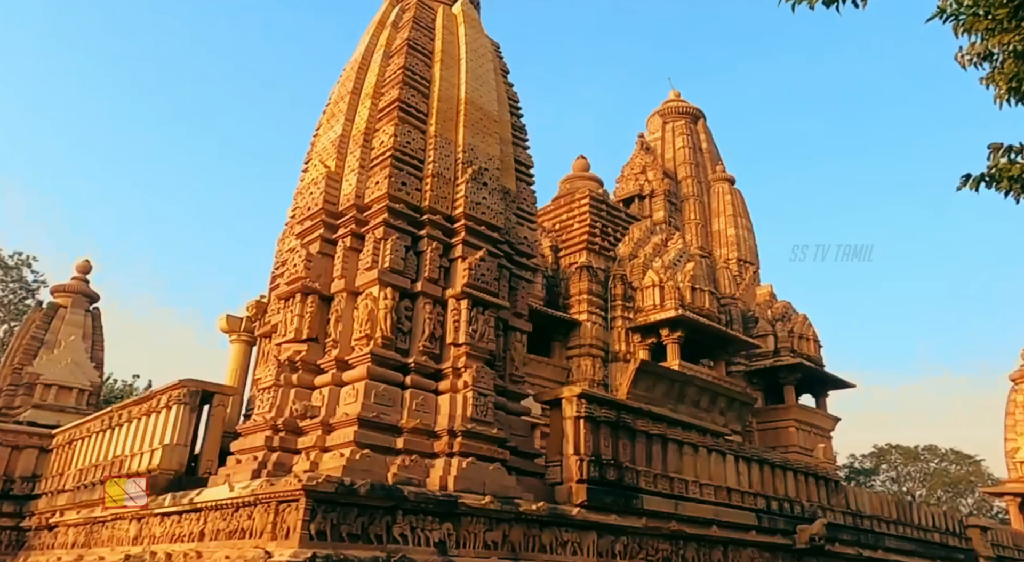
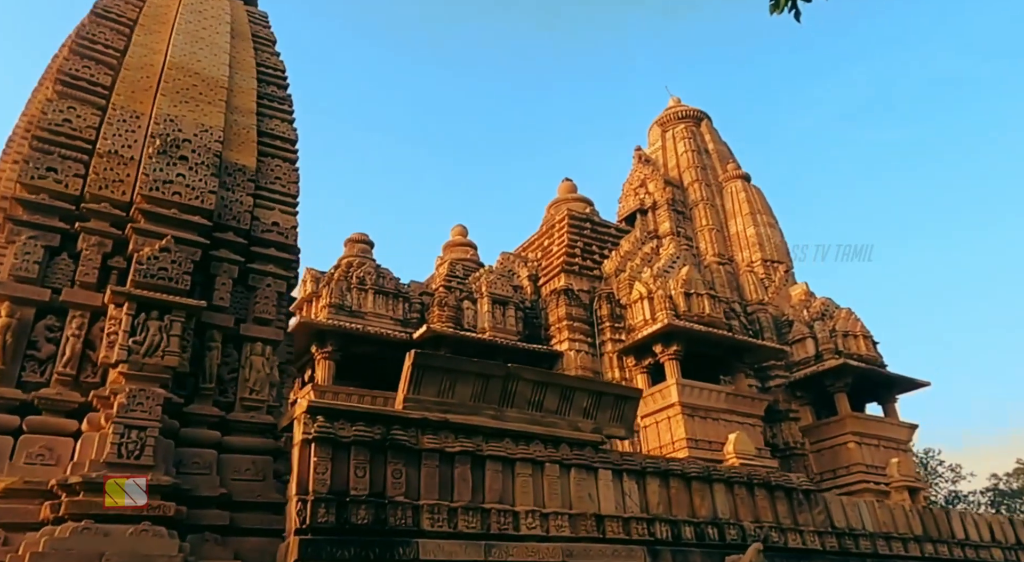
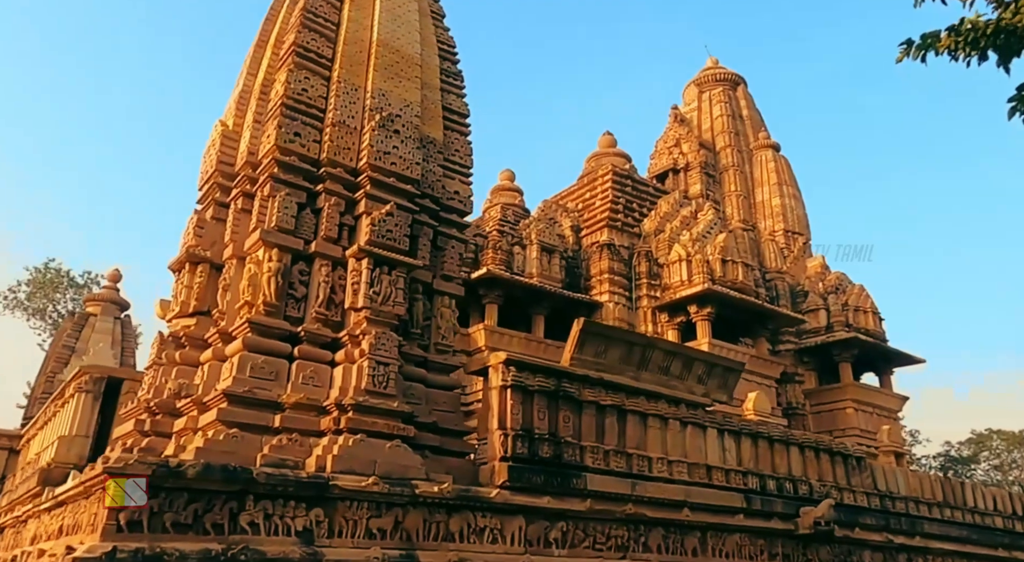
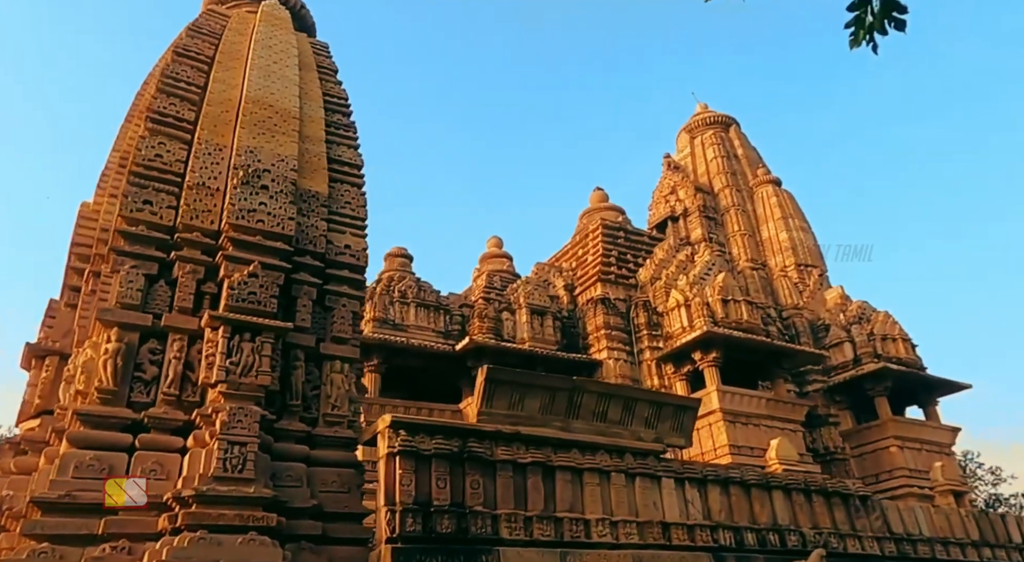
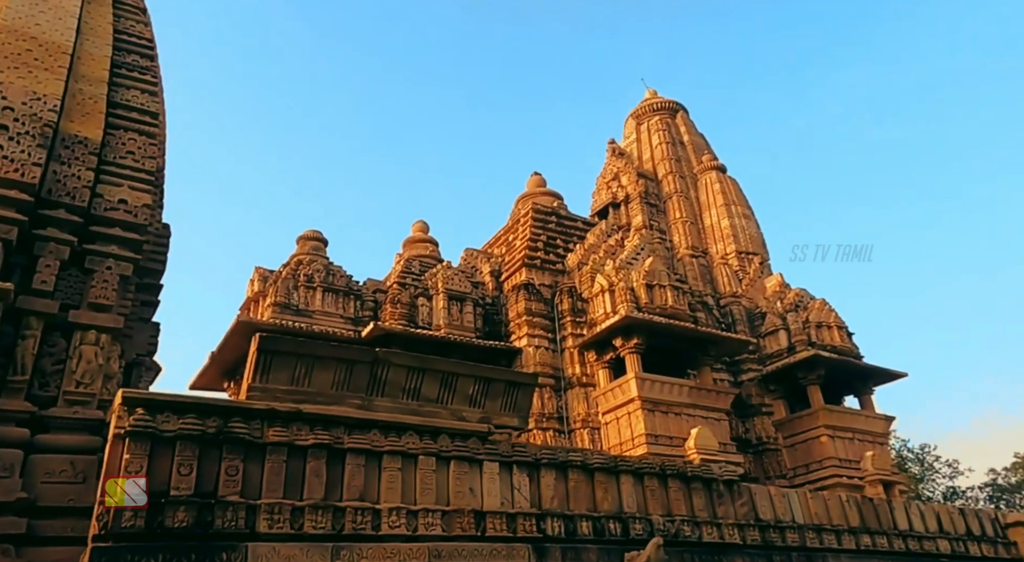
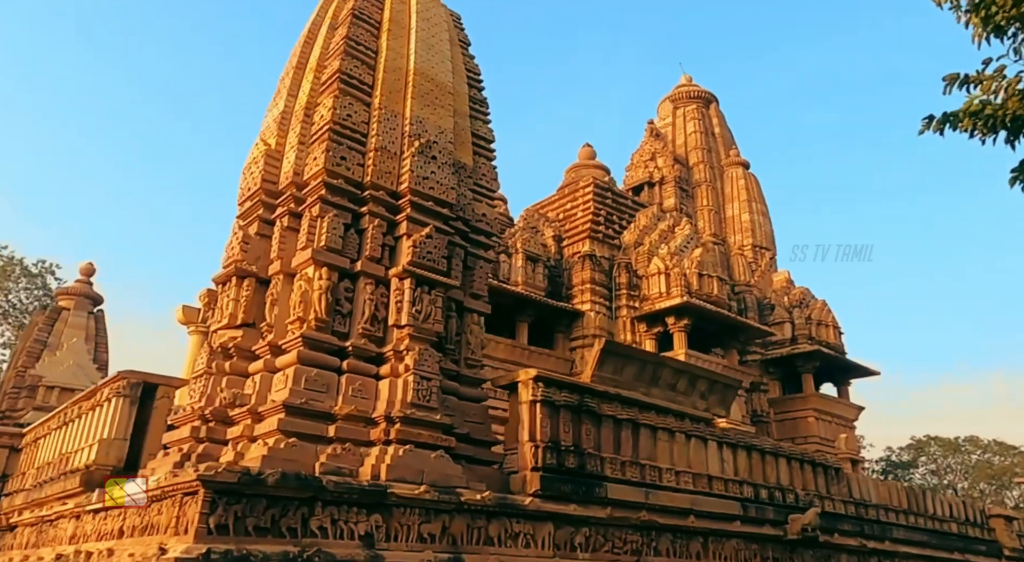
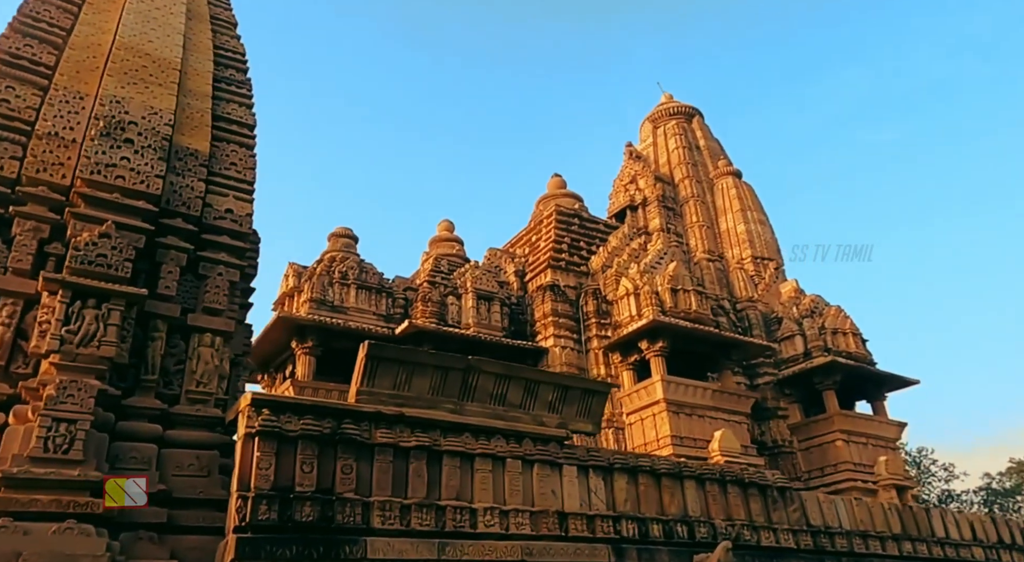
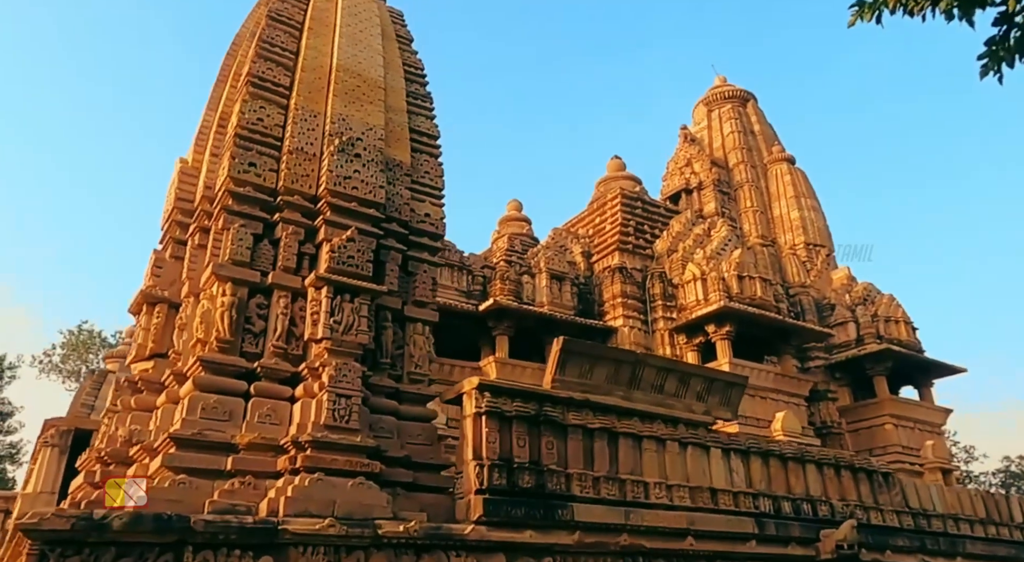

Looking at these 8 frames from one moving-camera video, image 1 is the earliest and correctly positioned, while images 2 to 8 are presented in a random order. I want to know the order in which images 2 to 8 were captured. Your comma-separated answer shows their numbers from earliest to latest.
6, 3, 8, 4, 2, 7, 5
